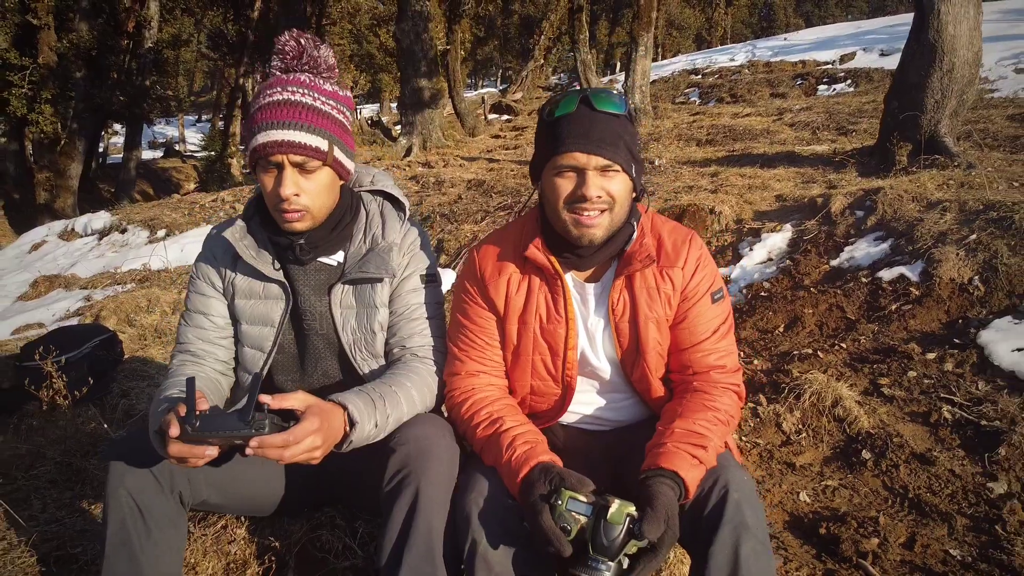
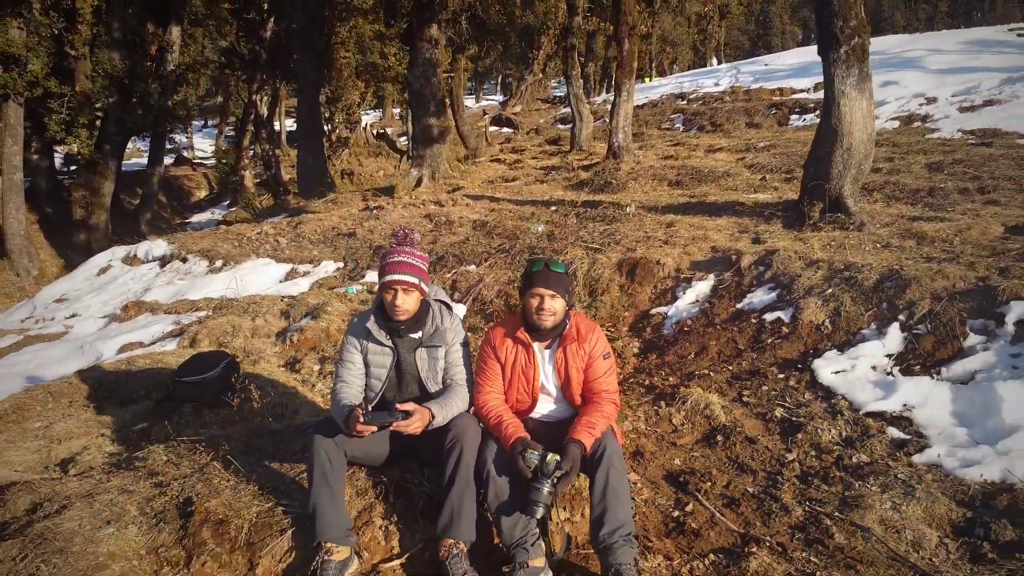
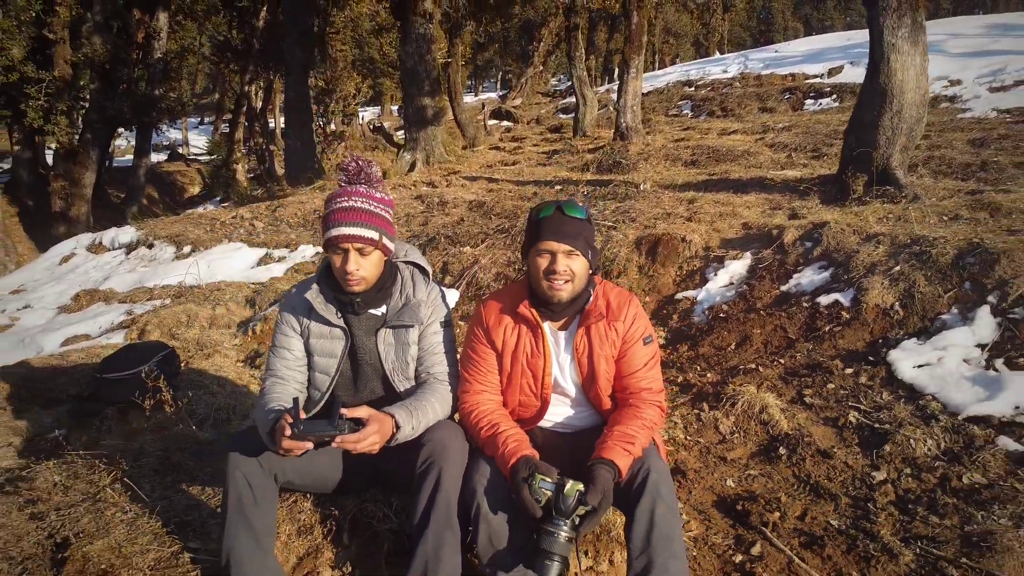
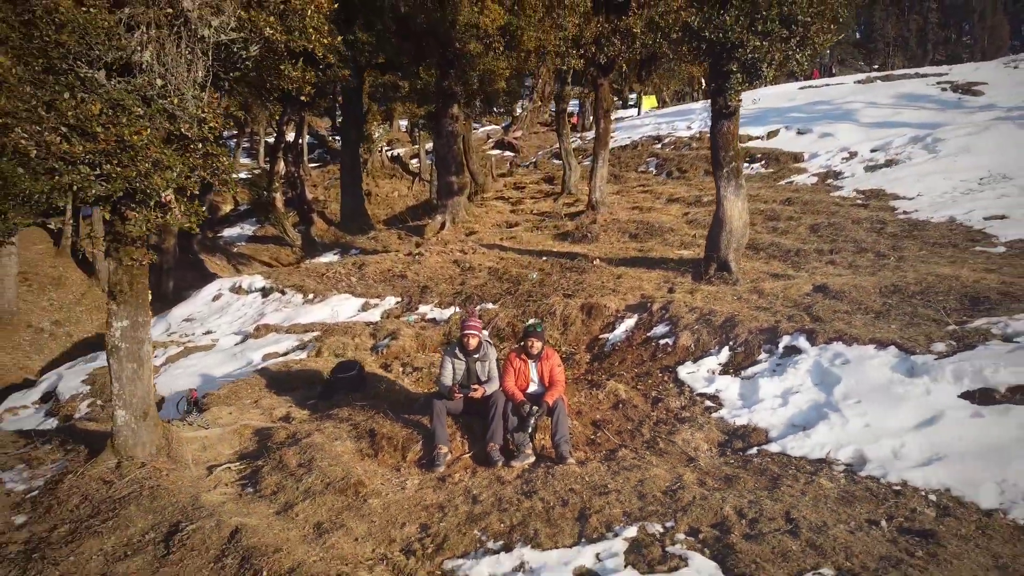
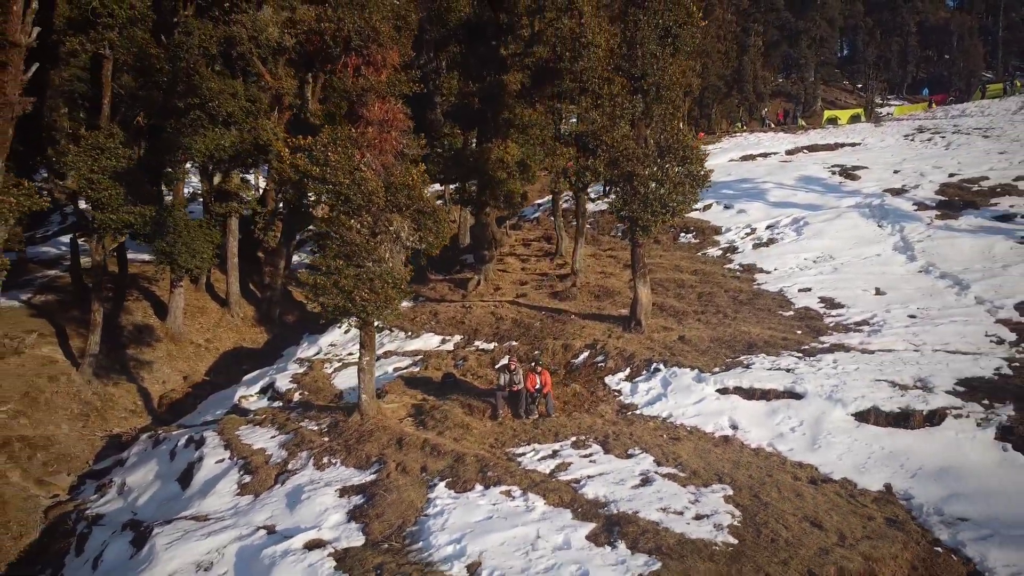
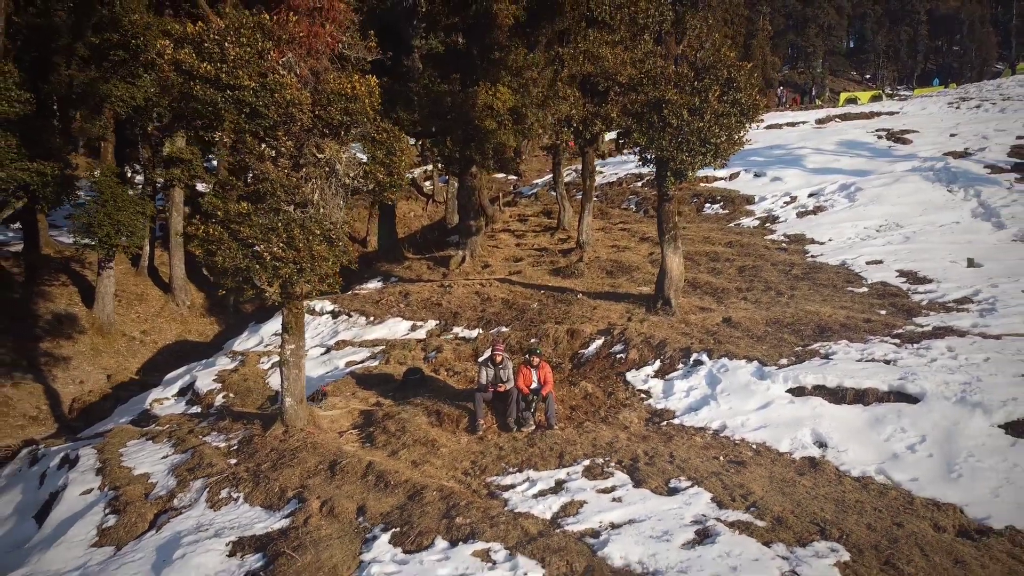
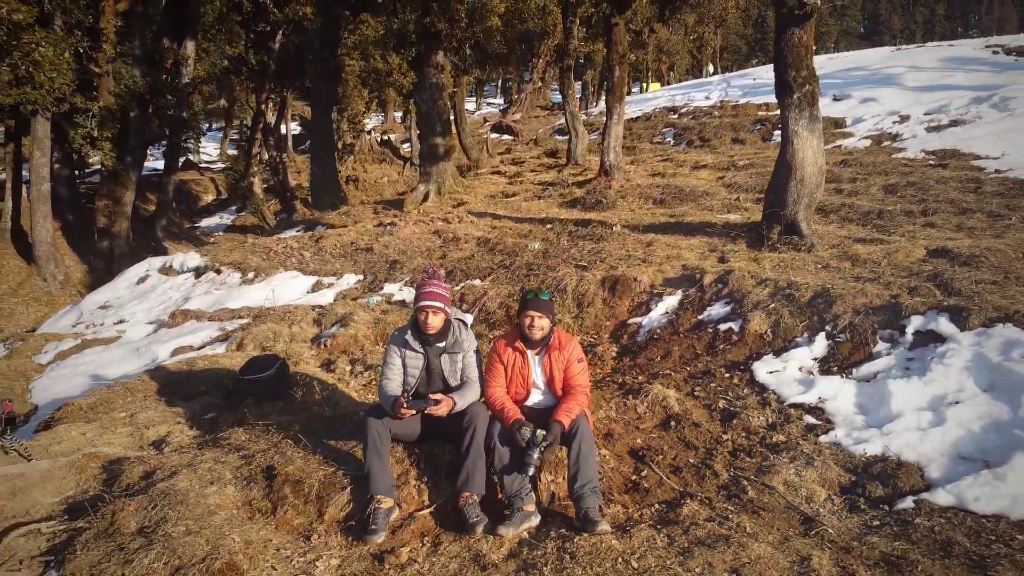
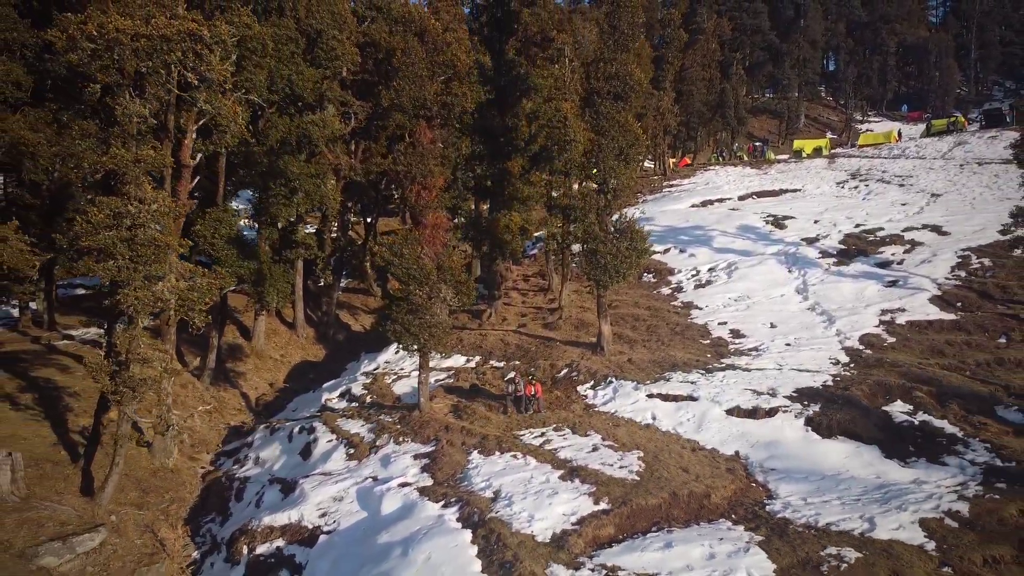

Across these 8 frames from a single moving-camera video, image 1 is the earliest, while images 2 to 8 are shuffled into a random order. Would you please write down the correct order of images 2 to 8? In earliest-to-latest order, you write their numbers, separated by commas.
3, 2, 7, 4, 6, 5, 8
